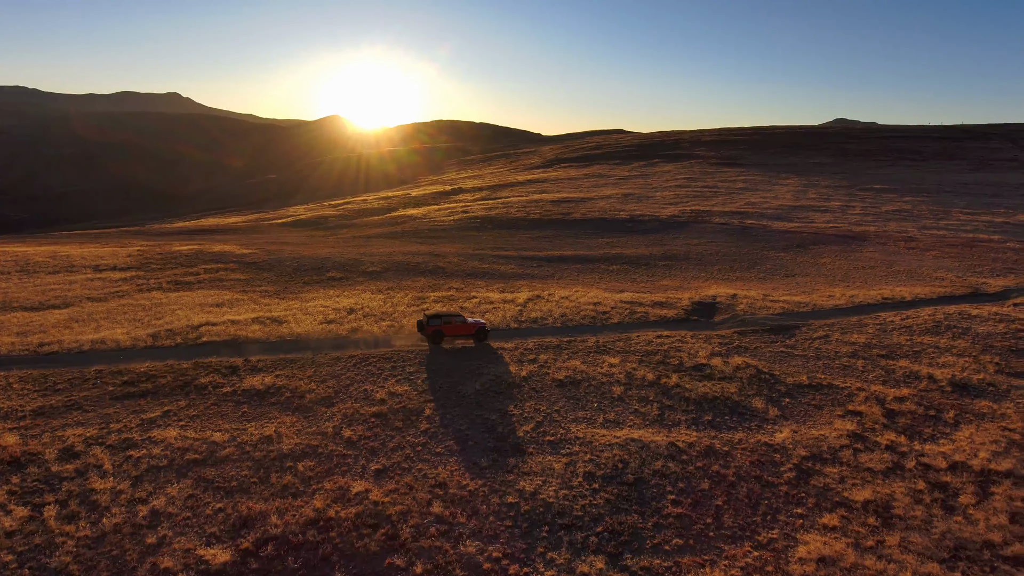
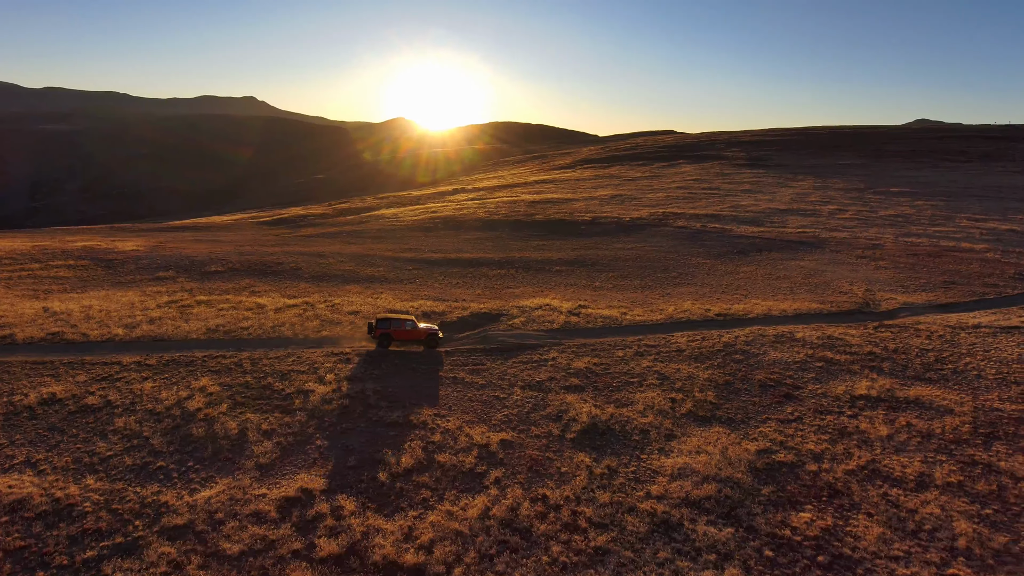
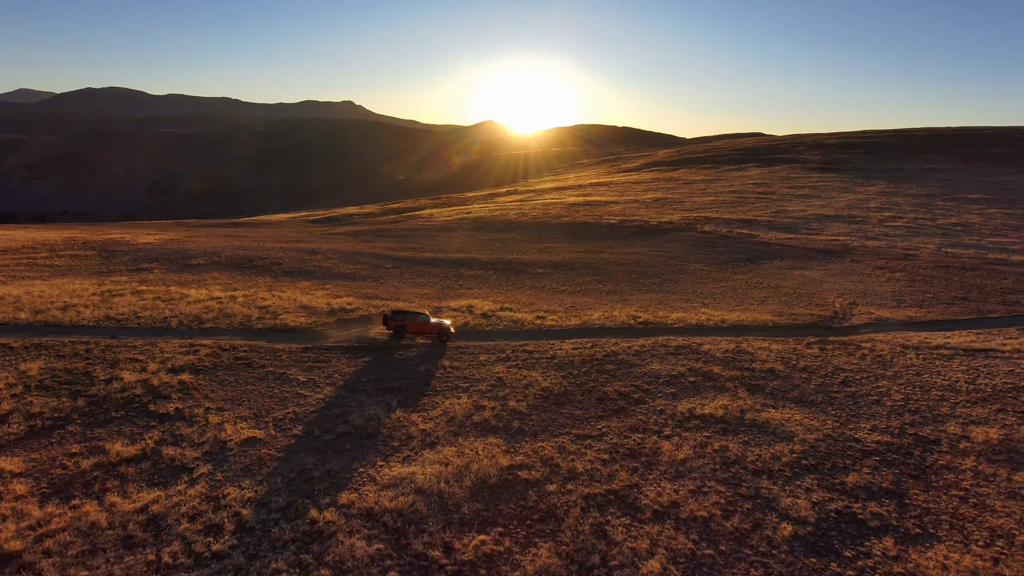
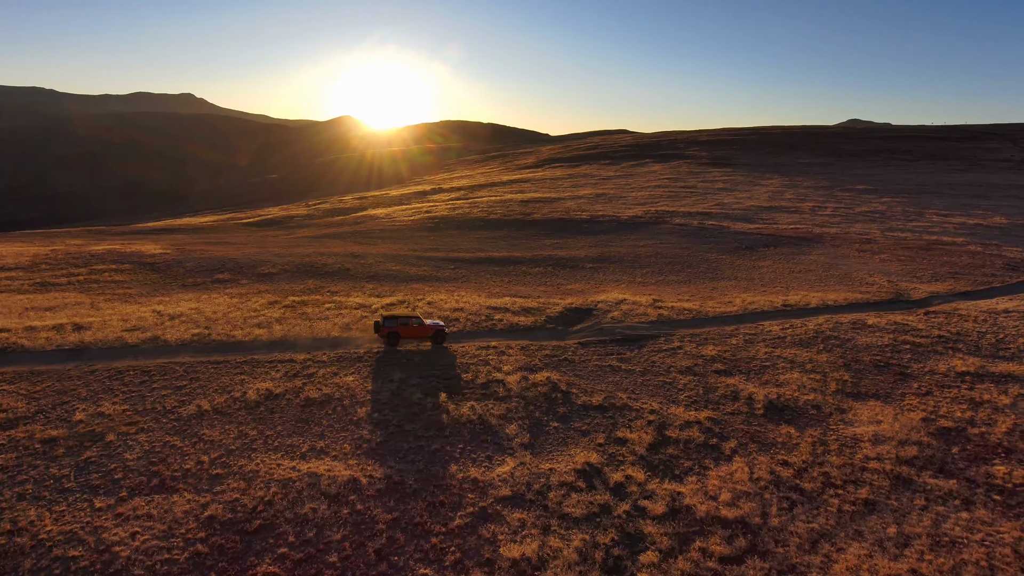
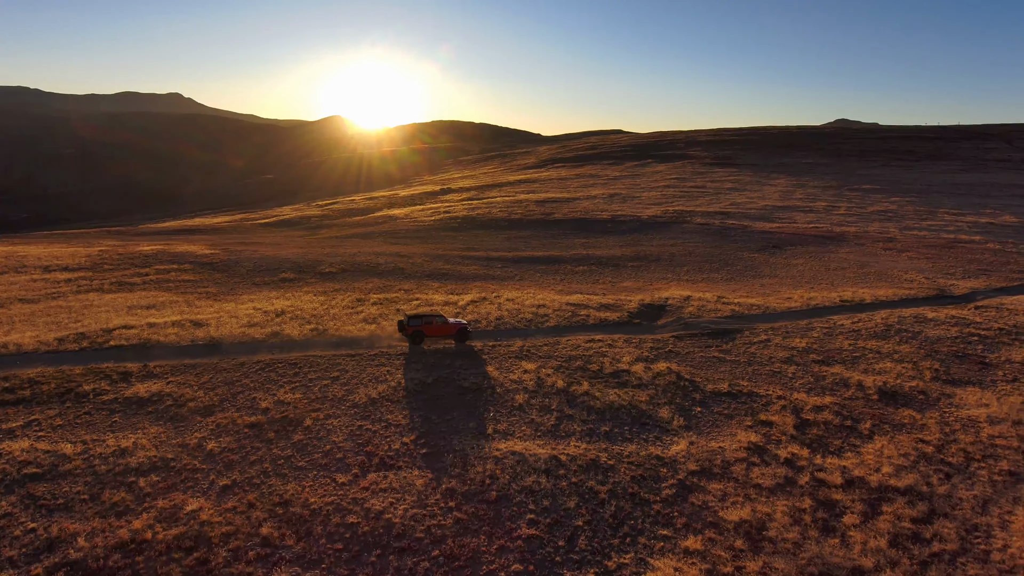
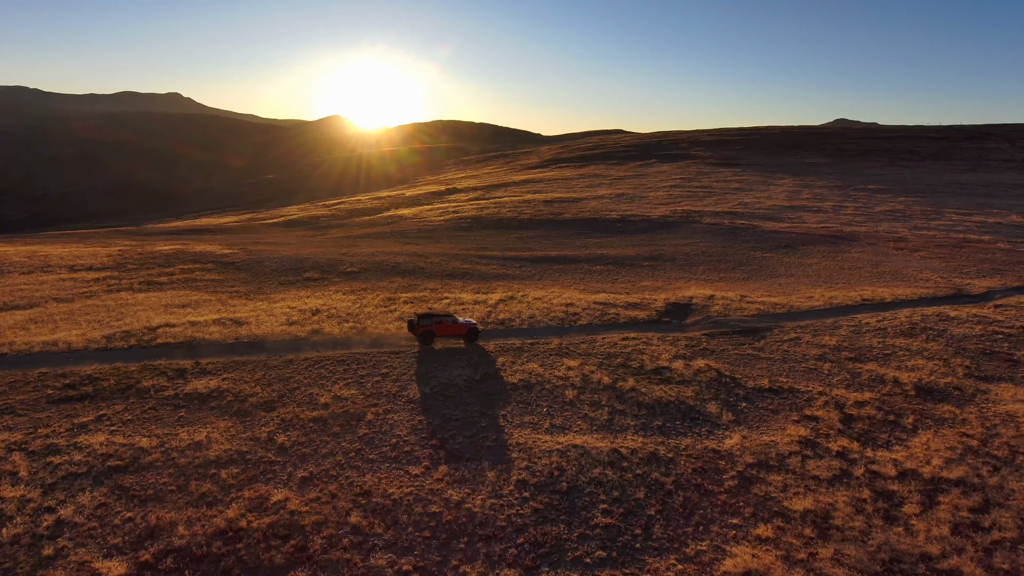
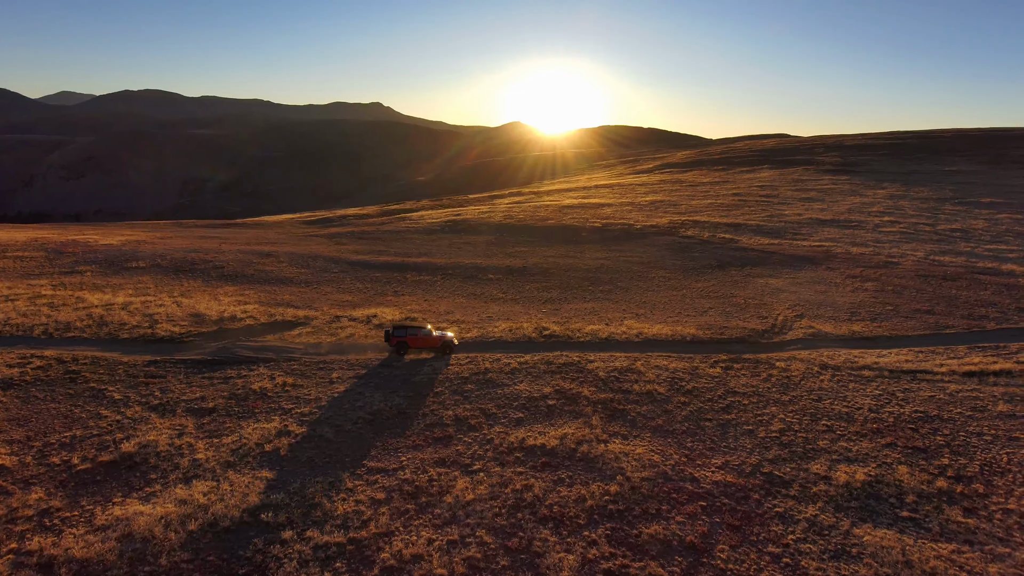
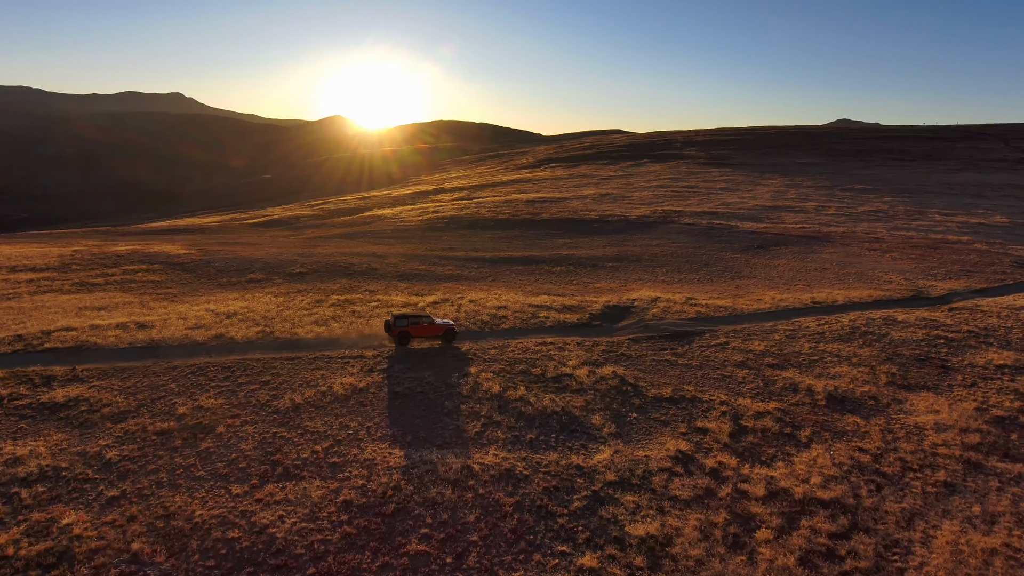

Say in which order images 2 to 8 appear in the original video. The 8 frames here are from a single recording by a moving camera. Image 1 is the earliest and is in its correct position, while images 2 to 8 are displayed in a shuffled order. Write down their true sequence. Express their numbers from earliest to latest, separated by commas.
6, 5, 8, 4, 2, 3, 7
